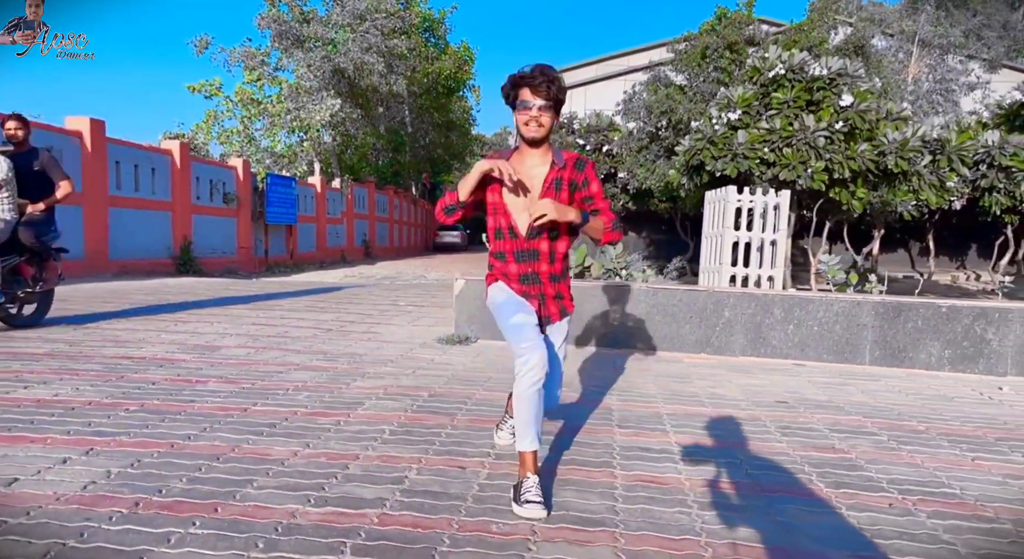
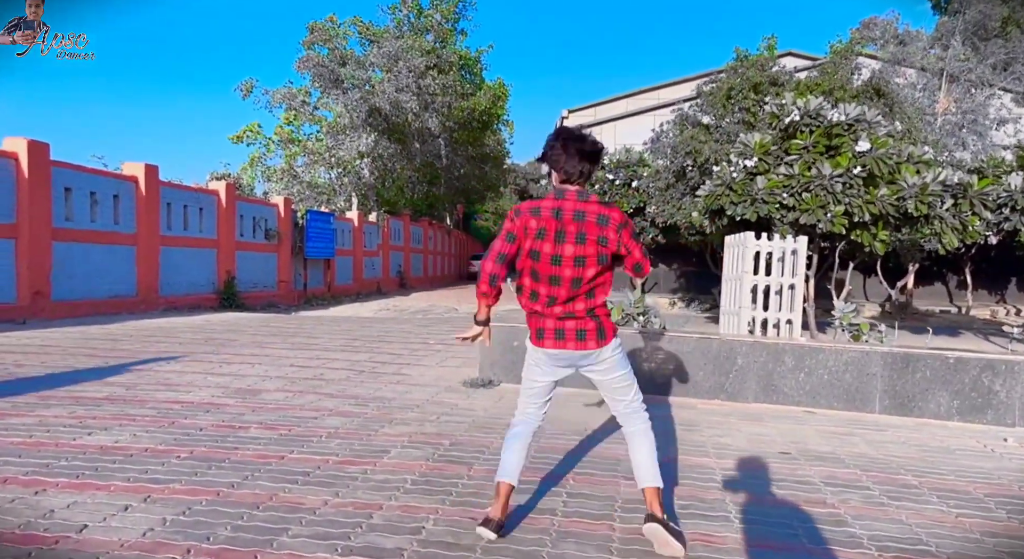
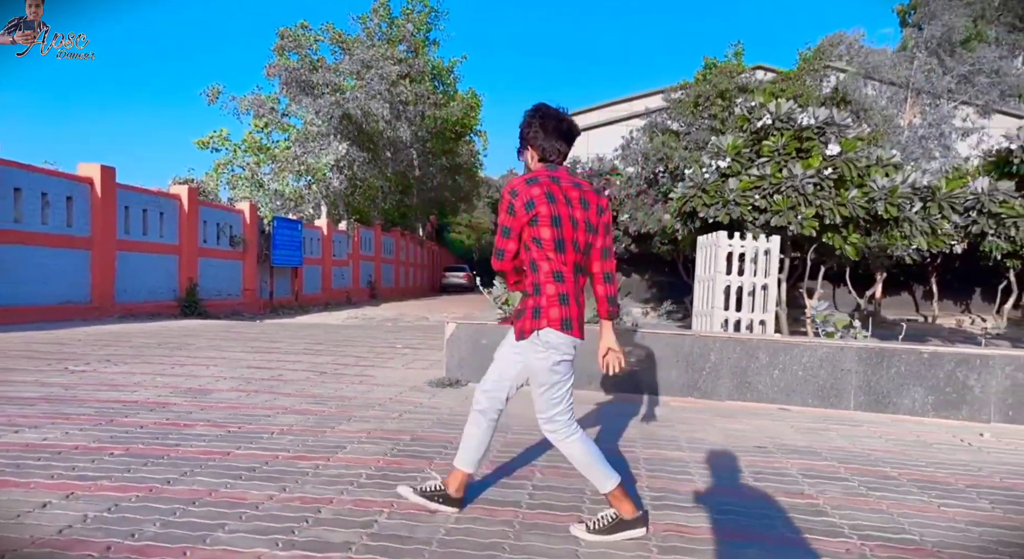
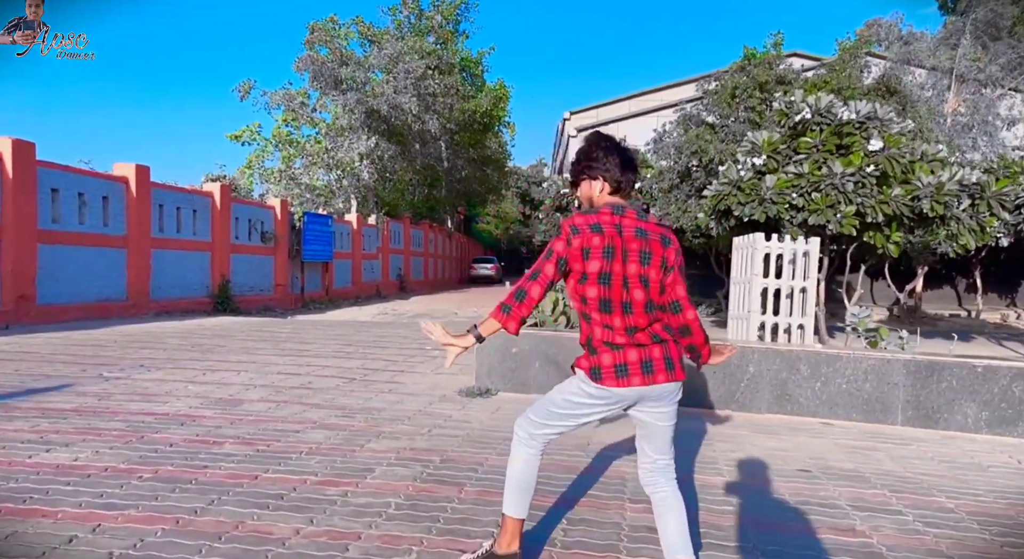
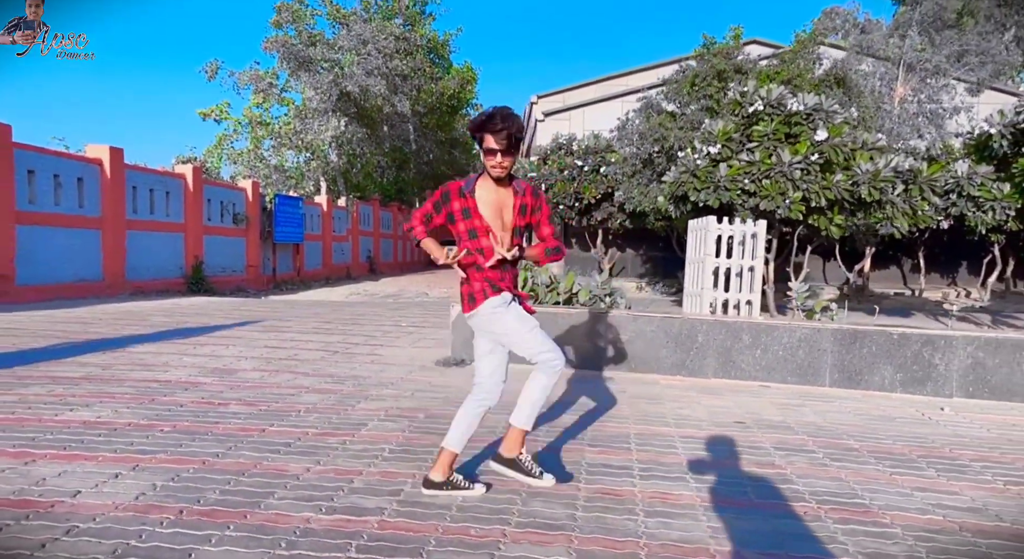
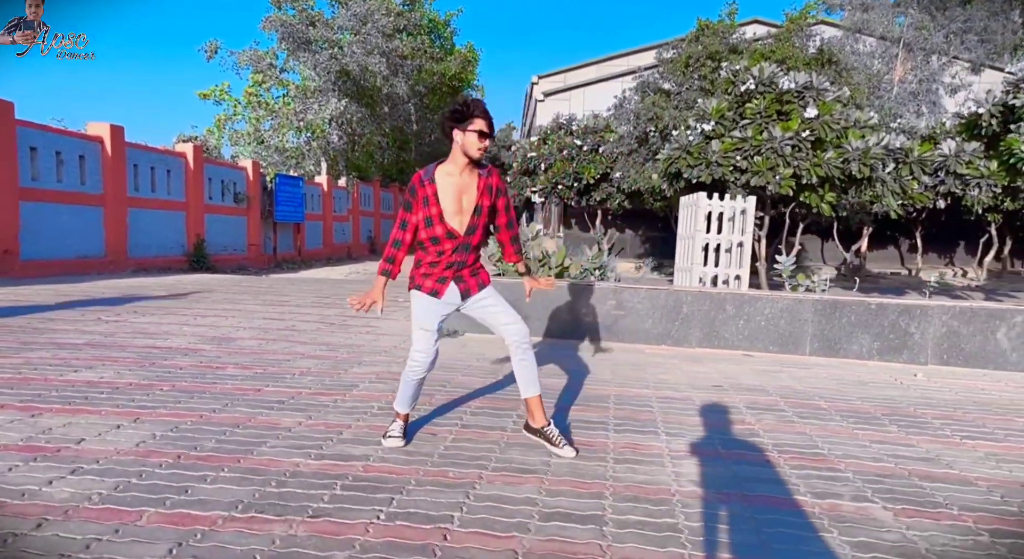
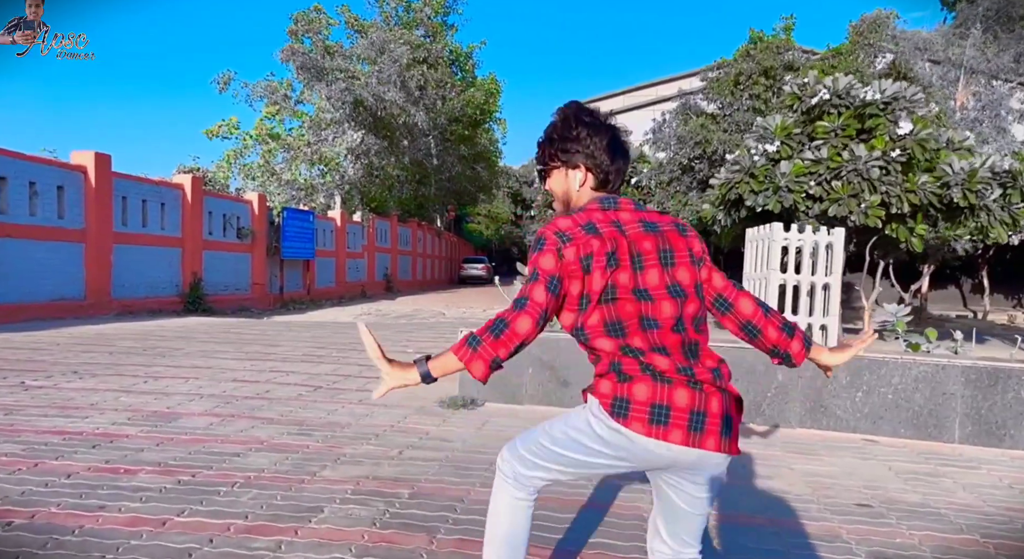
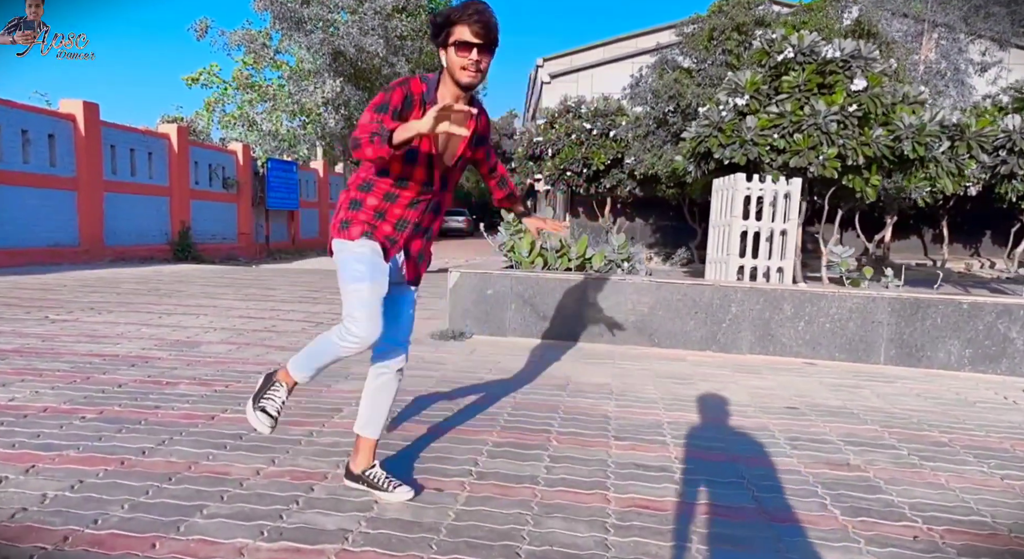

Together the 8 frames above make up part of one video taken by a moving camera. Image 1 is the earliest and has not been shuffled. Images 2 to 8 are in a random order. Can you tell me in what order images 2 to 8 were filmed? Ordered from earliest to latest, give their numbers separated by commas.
5, 2, 4, 7, 3, 6, 8
